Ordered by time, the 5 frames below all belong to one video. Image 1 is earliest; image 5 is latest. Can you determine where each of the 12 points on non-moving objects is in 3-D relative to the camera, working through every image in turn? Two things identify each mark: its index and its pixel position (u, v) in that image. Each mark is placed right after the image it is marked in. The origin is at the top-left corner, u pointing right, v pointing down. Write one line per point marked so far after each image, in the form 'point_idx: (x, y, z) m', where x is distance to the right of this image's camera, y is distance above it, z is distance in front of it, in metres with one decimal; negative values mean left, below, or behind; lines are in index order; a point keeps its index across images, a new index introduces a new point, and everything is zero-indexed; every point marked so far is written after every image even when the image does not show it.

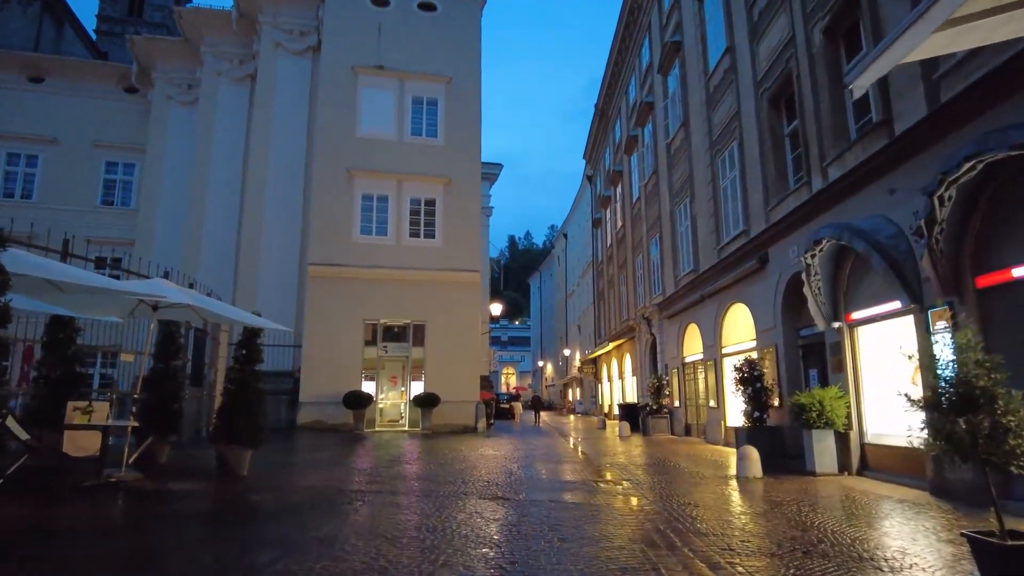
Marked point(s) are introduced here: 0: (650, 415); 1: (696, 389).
0: (+4.3, -3.9, +19.9) m
1: (+5.4, -2.9, +18.4) m
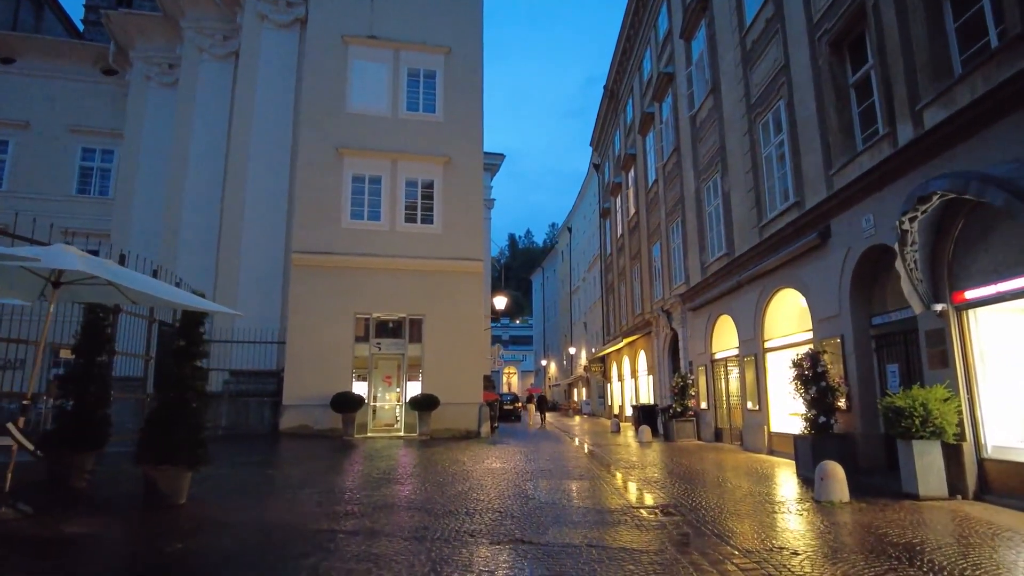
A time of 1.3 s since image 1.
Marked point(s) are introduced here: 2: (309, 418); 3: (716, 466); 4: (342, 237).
0: (+4.5, -3.6, +17.8) m
1: (+5.6, -2.5, +16.3) m
2: (-5.8, -3.7, +18.6) m
3: (+4.0, -3.6, +13.6) m
4: (-5.2, +1.6, +19.8) m
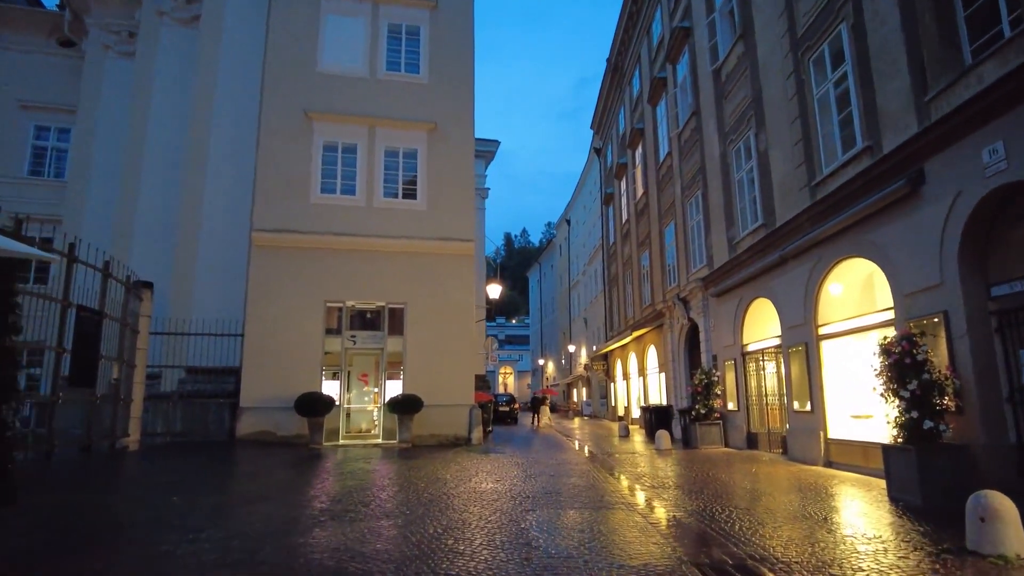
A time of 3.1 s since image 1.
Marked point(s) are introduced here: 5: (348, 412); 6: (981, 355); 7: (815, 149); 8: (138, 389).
0: (+4.4, -3.1, +15.2) m
1: (+5.5, -2.1, +13.8) m
2: (-5.9, -3.3, +16.0) m
3: (+3.9, -3.2, +11.1) m
4: (-5.3, +2.0, +17.2) m
5: (-4.2, -3.2, +16.7) m
6: (+5.2, -0.8, +7.2) m
7: (+5.1, +2.4, +11.0) m
8: (-9.0, -2.4, +15.7) m
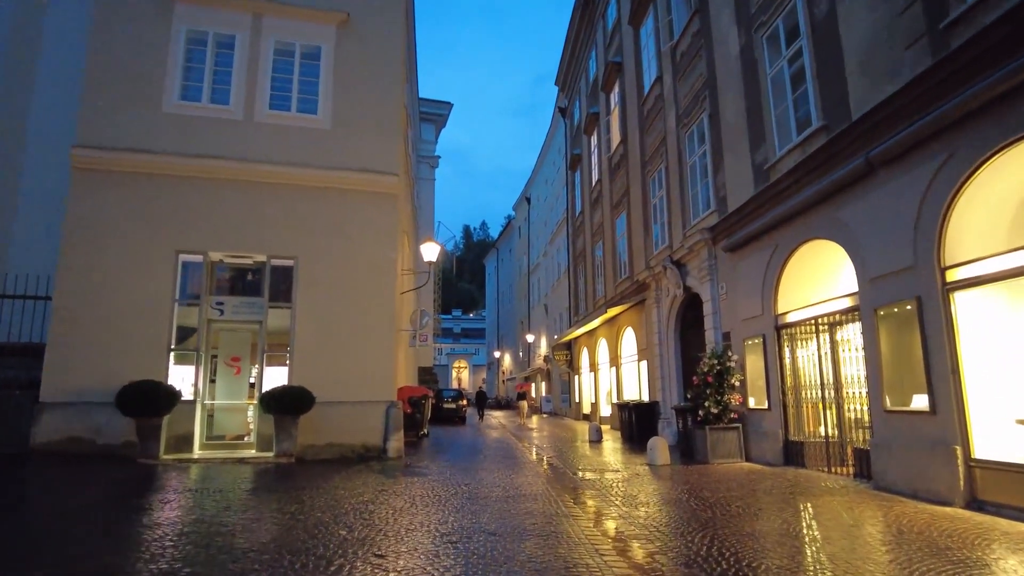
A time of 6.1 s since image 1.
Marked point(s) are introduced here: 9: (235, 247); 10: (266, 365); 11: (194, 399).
0: (+3.2, -2.3, +10.7) m
1: (+4.4, -1.2, +9.3) m
2: (-7.1, -2.3, +10.8) m
3: (+3.0, -2.3, +6.5) m
4: (-6.5, +3.0, +12.0) m
5: (-5.4, -2.2, +11.7) m
6: (+4.6, +0.1, +2.8) m
7: (+4.3, +3.2, +6.5) m
8: (-10.1, -1.4, +10.3) m
9: (-5.1, +0.8, +12.0) m
10: (-4.5, -1.4, +11.9) m
11: (-5.6, -2.0, +11.4) m
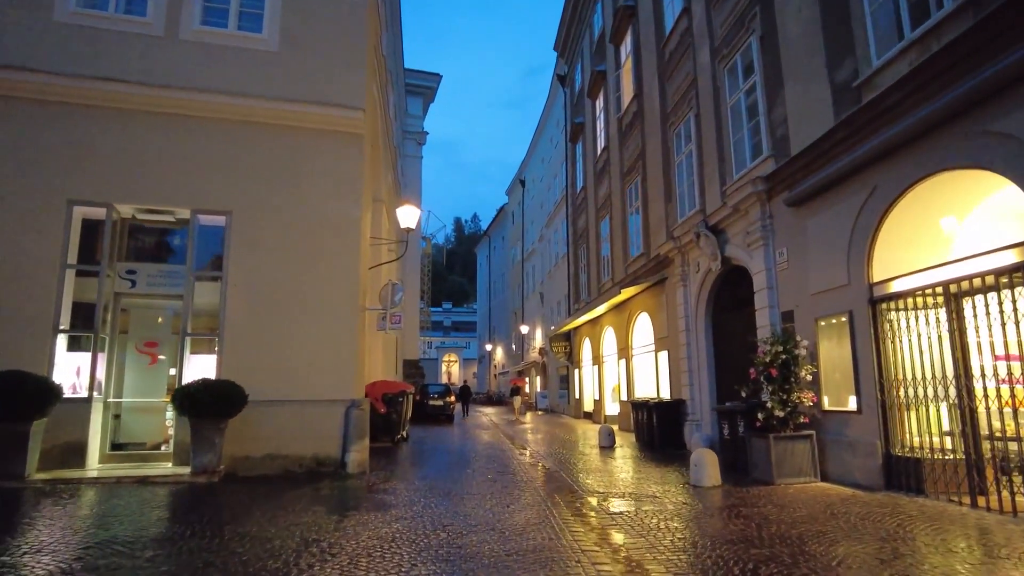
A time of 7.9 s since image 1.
0: (+3.2, -1.8, +8.1) m
1: (+4.4, -0.8, +6.7) m
2: (-7.1, -1.8, +8.0) m
3: (+3.1, -1.9, +3.9) m
4: (-6.5, +3.5, +9.2) m
5: (-5.5, -1.7, +8.9) m
6: (+4.7, +0.5, +0.1) m
7: (+4.4, +3.6, +3.8) m
8: (-10.1, -0.9, +7.5) m
9: (-5.1, +1.3, +9.2) m
10: (-4.5, -0.9, +9.1) m
11: (-5.6, -1.5, +8.6) m
